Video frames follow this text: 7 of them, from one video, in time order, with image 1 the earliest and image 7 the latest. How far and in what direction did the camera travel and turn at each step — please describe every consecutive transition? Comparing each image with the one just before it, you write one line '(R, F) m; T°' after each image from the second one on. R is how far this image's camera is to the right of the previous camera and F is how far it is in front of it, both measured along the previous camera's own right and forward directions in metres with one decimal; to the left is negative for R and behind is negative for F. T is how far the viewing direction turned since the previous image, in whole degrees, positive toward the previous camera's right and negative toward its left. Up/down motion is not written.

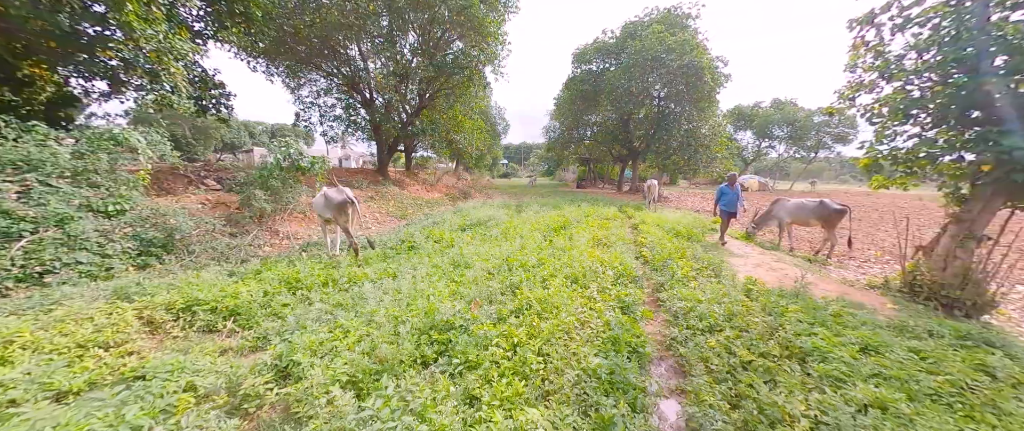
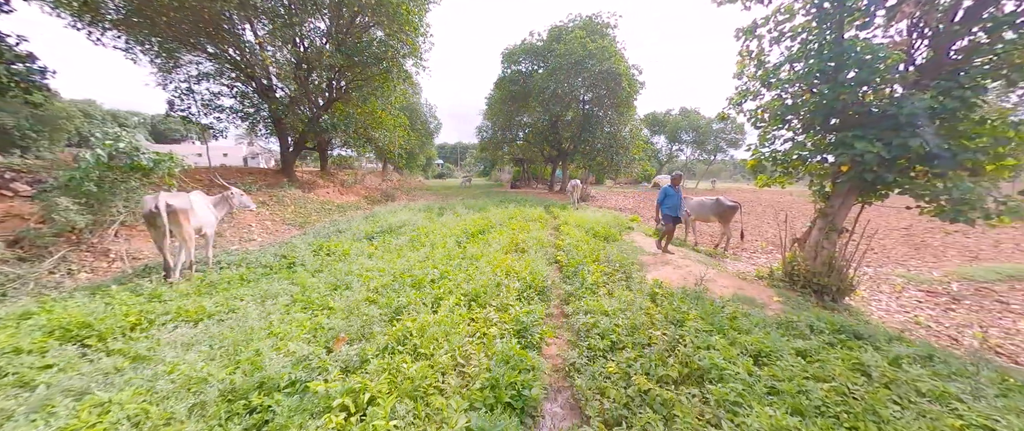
(+0.5, +0.5) m; +11°
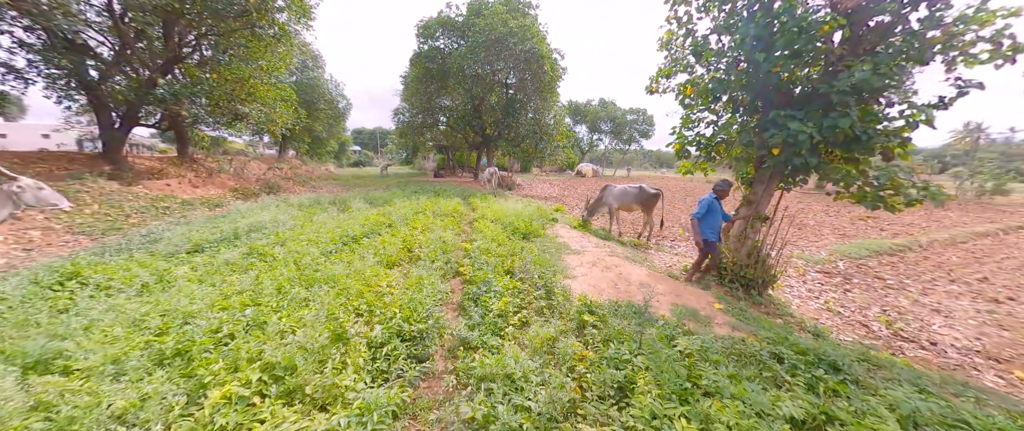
(+0.5, +1.2) m; +12°
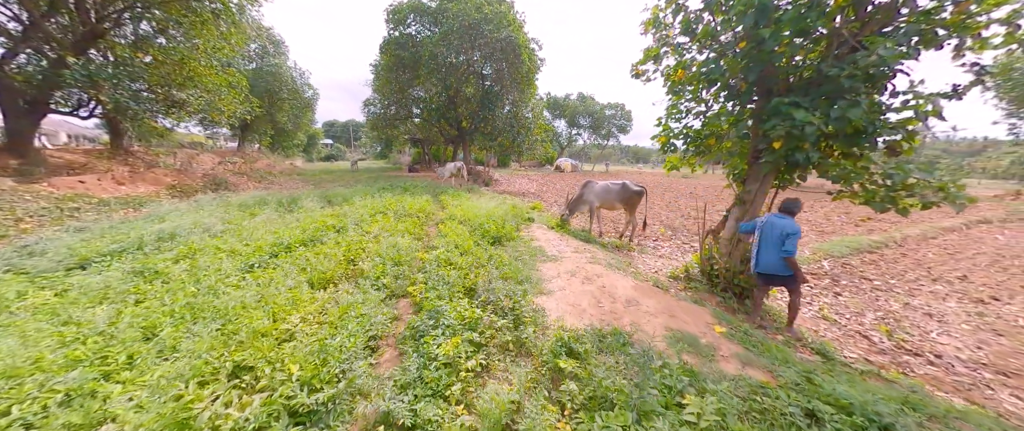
(+0.2, +0.7) m; +3°
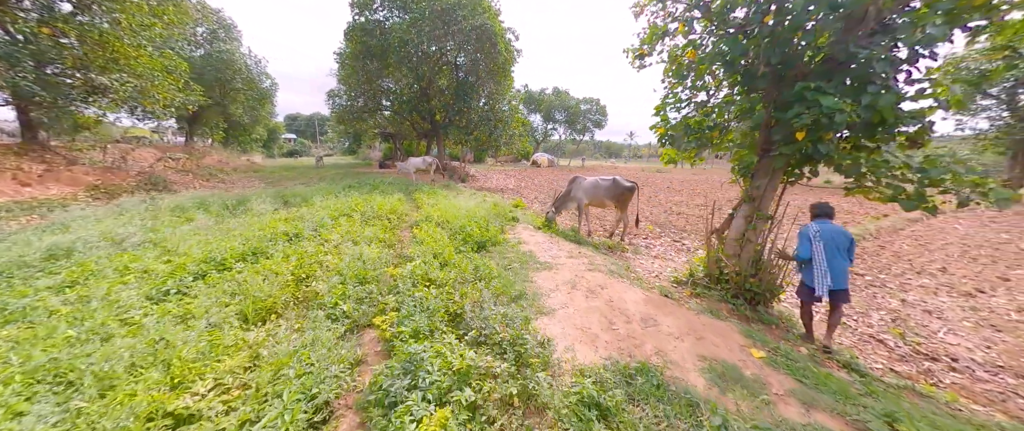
(-0.1, +0.6) m; +4°
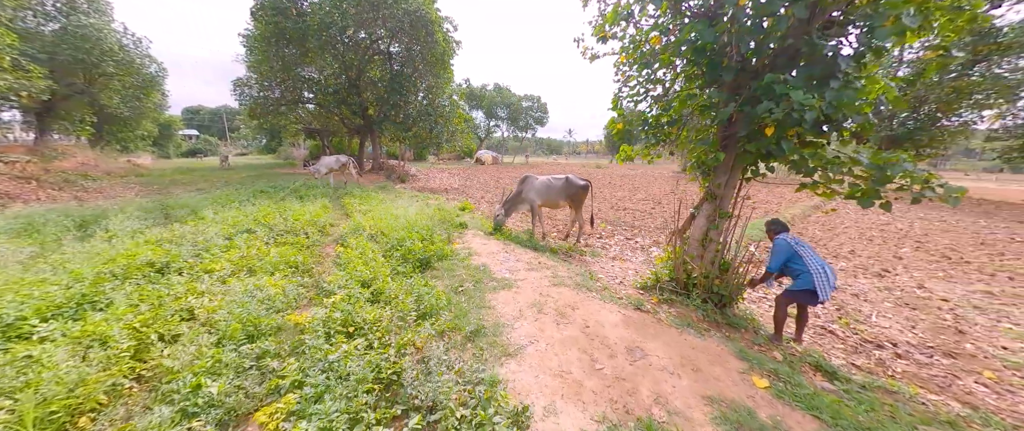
(0.0, +0.6) m; +10°
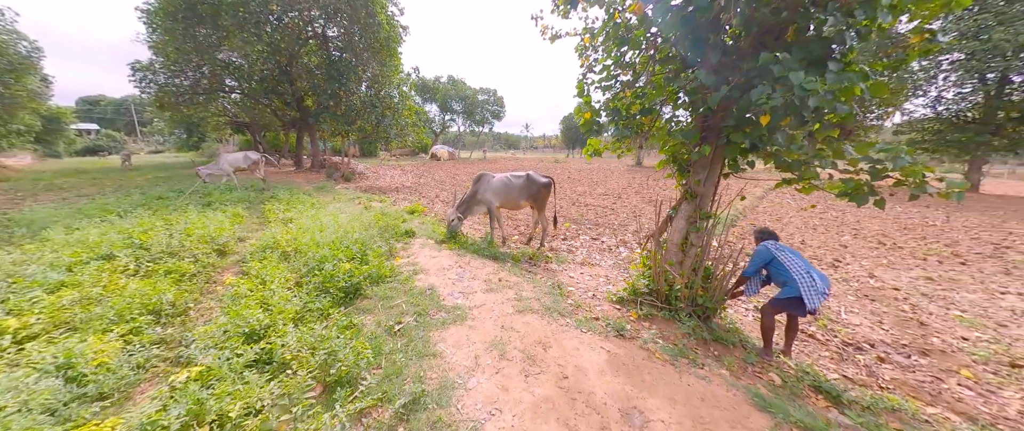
(+0.1, +0.7) m; +7°
